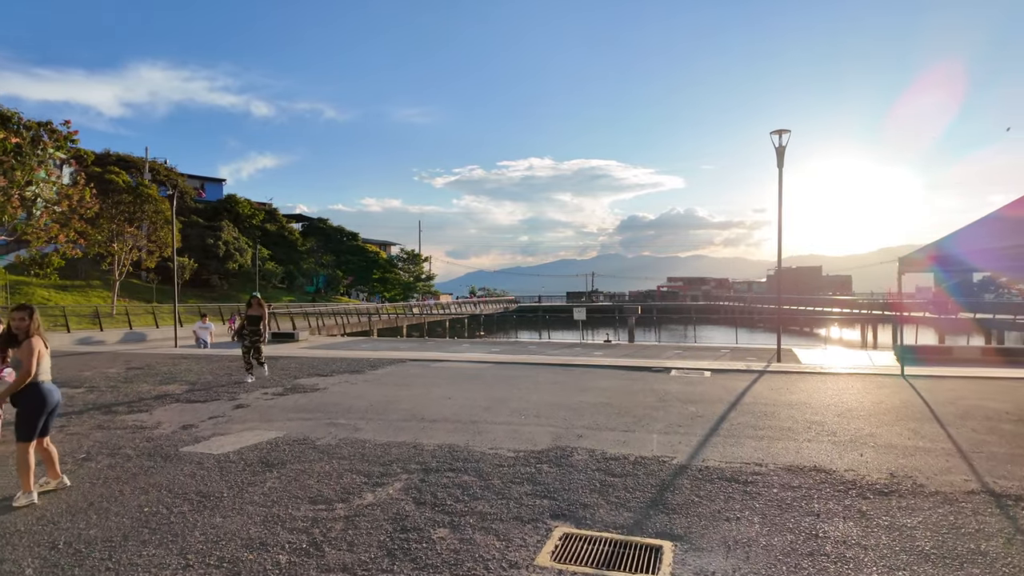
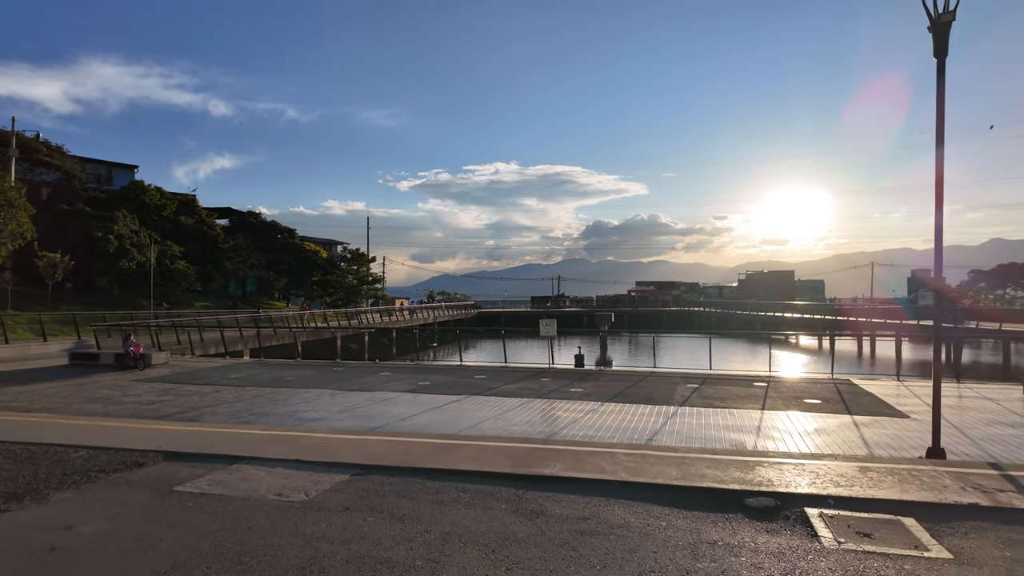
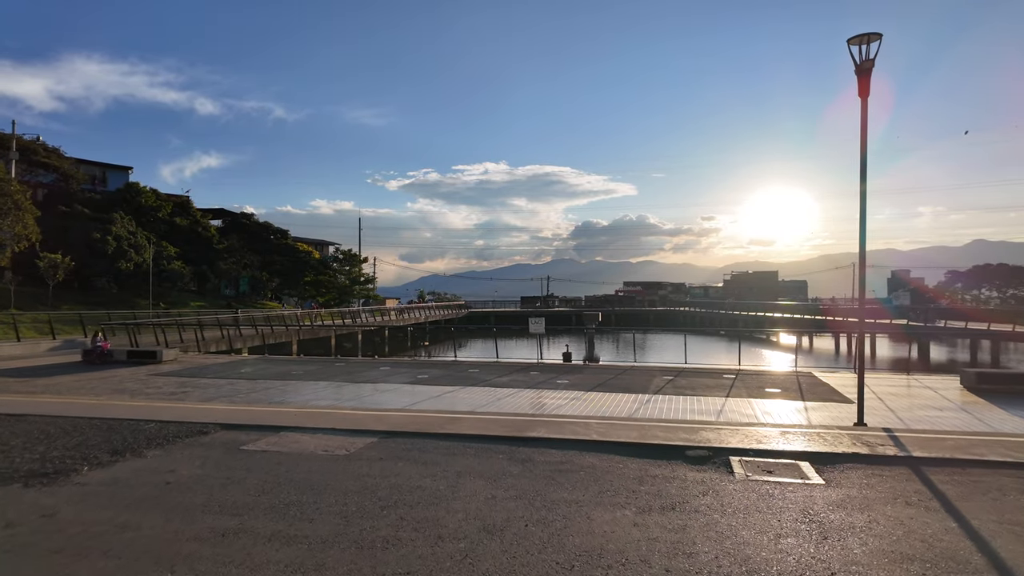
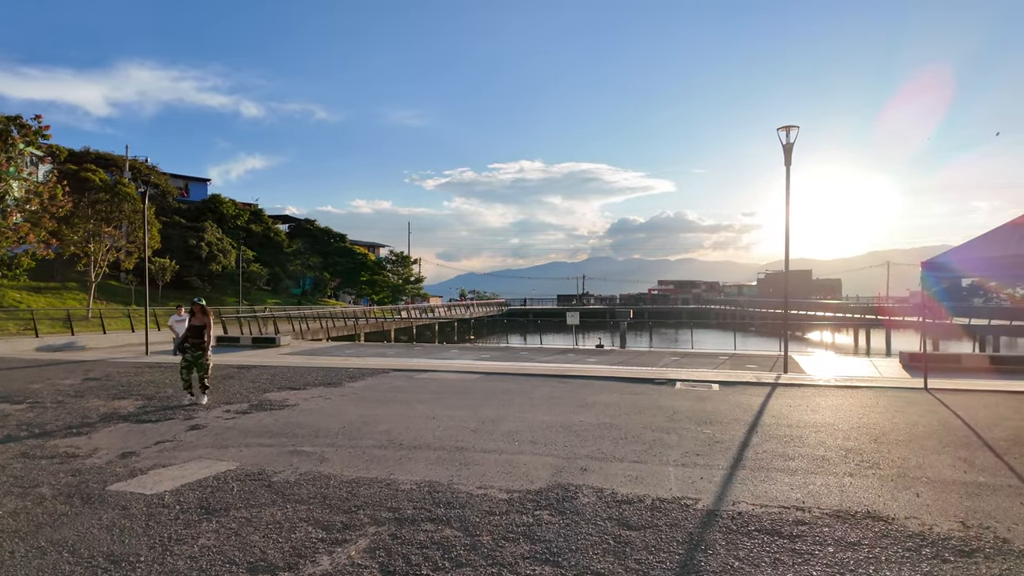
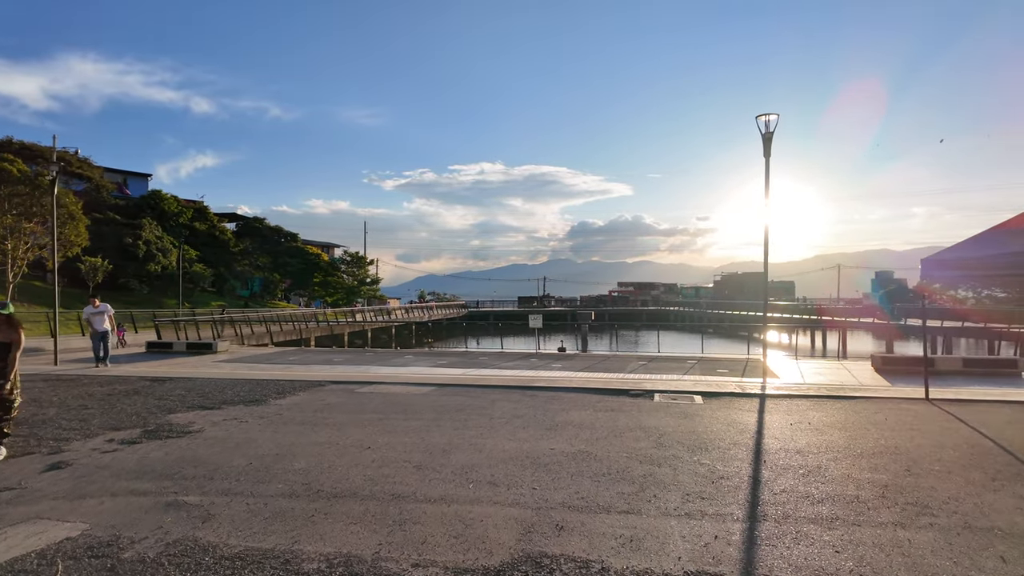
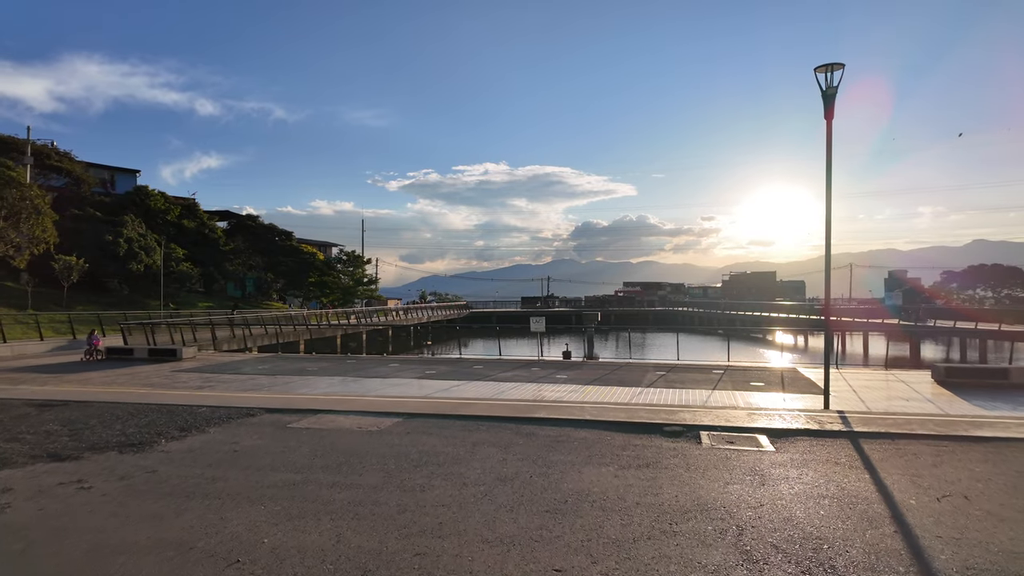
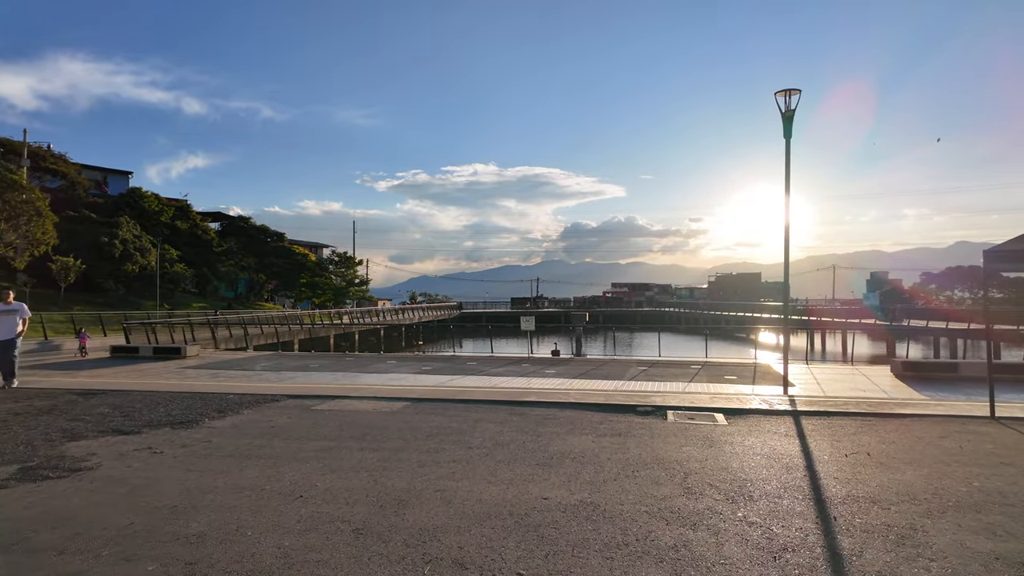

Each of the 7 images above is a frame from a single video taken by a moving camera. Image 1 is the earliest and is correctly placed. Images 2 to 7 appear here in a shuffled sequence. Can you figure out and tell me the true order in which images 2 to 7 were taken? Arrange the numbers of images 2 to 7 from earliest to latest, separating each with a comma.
4, 5, 7, 6, 3, 2
